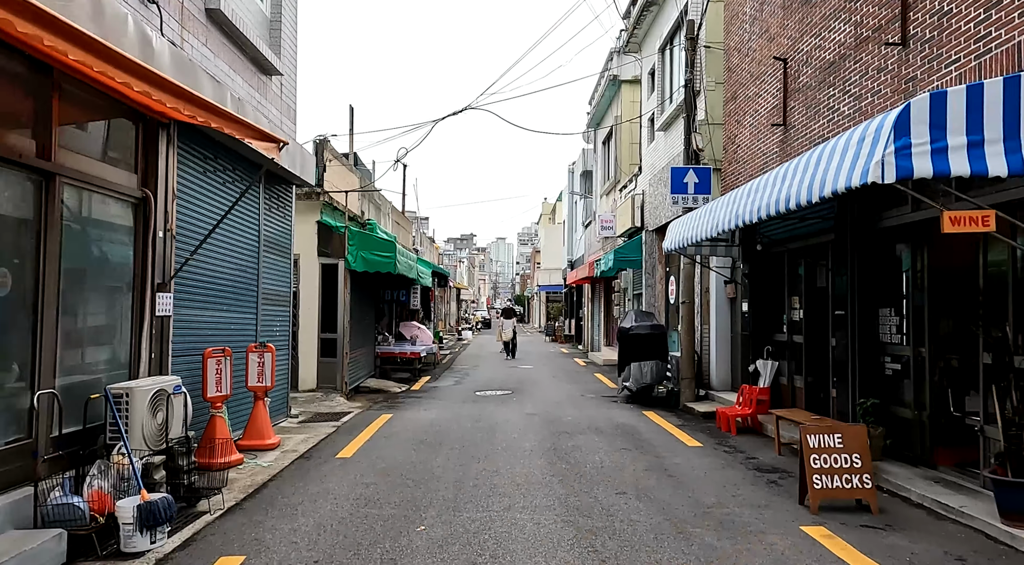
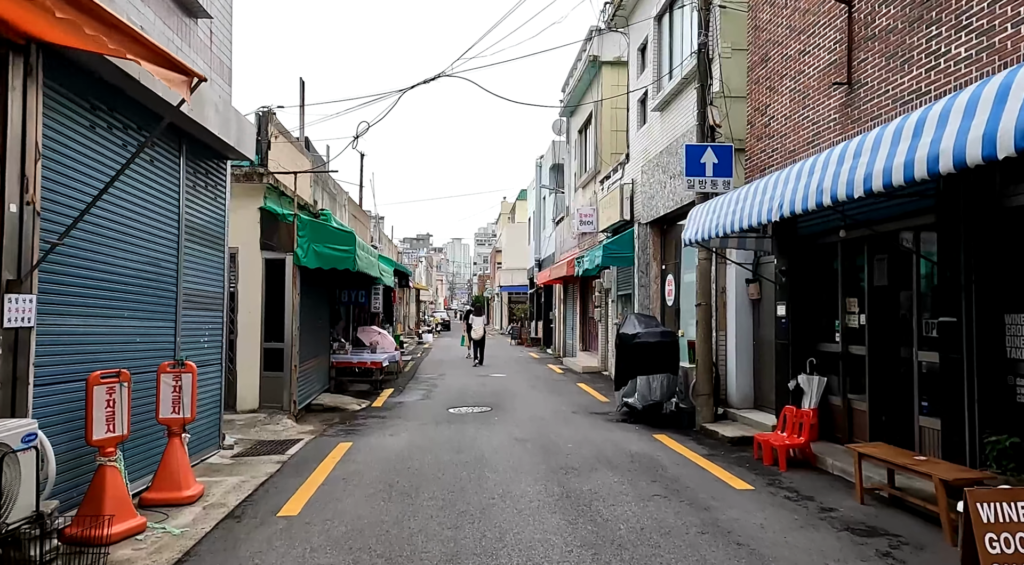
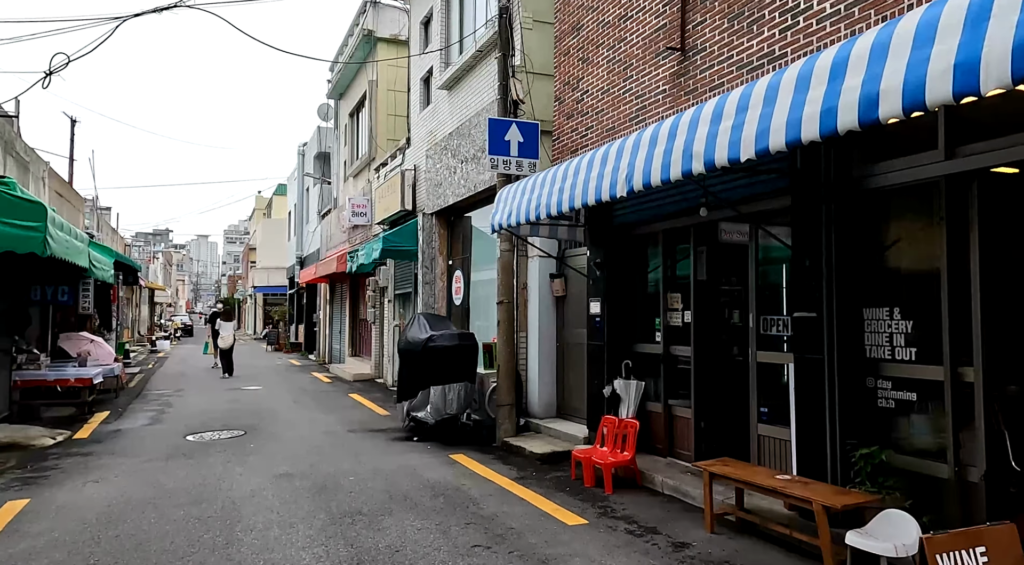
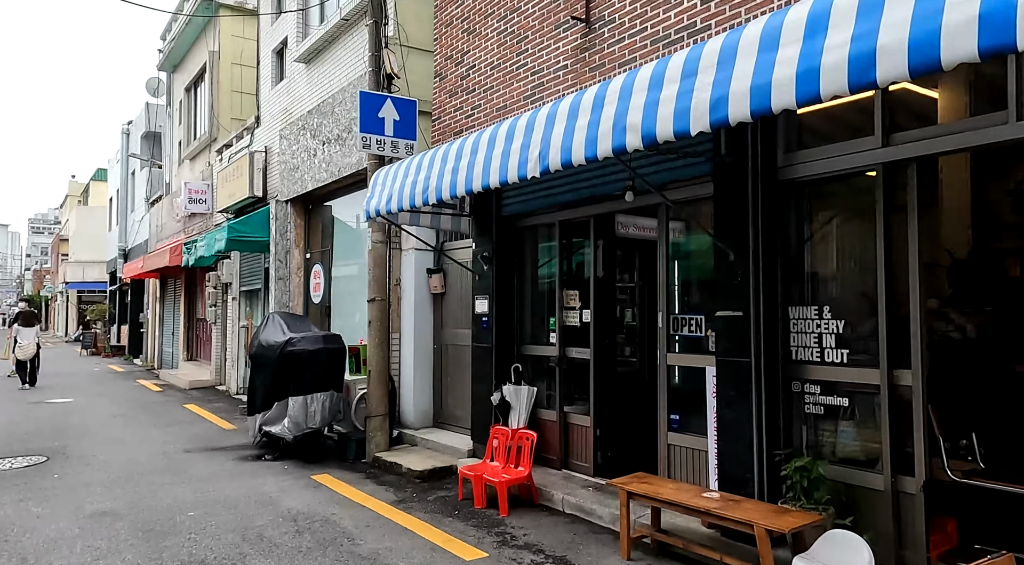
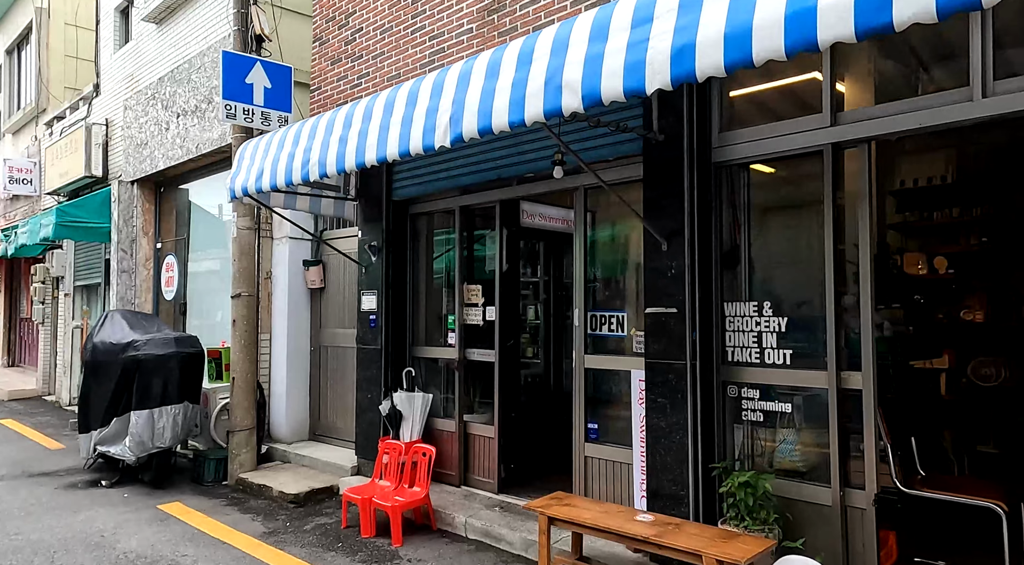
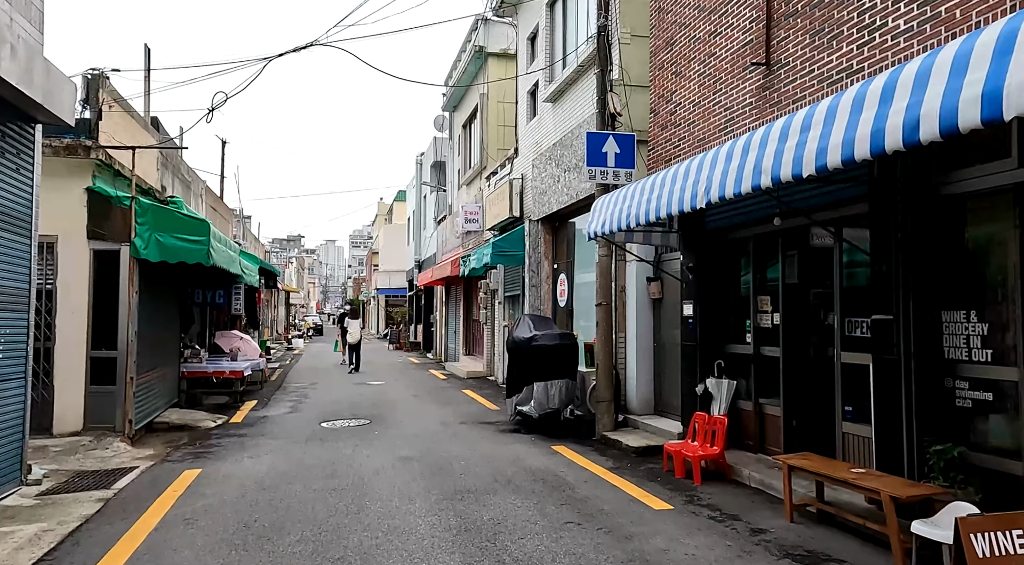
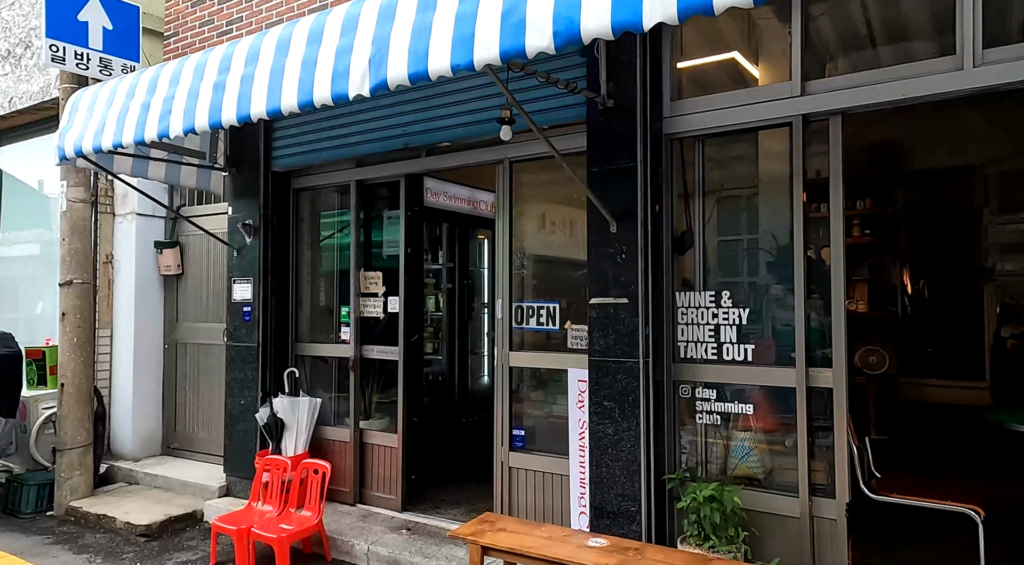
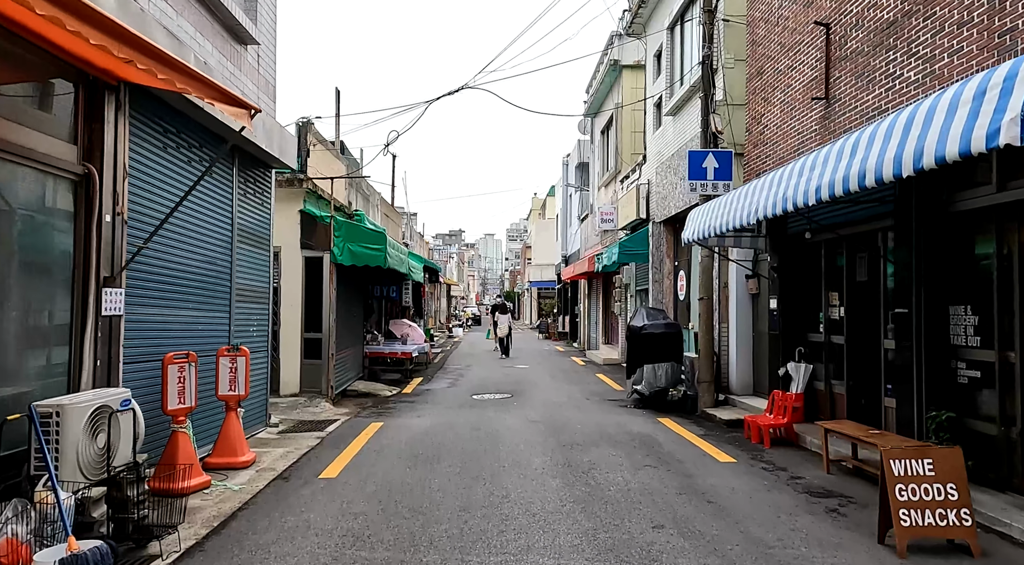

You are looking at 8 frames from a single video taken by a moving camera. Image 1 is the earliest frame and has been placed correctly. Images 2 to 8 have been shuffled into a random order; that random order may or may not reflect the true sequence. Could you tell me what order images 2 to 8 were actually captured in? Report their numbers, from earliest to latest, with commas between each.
8, 2, 6, 3, 4, 5, 7
